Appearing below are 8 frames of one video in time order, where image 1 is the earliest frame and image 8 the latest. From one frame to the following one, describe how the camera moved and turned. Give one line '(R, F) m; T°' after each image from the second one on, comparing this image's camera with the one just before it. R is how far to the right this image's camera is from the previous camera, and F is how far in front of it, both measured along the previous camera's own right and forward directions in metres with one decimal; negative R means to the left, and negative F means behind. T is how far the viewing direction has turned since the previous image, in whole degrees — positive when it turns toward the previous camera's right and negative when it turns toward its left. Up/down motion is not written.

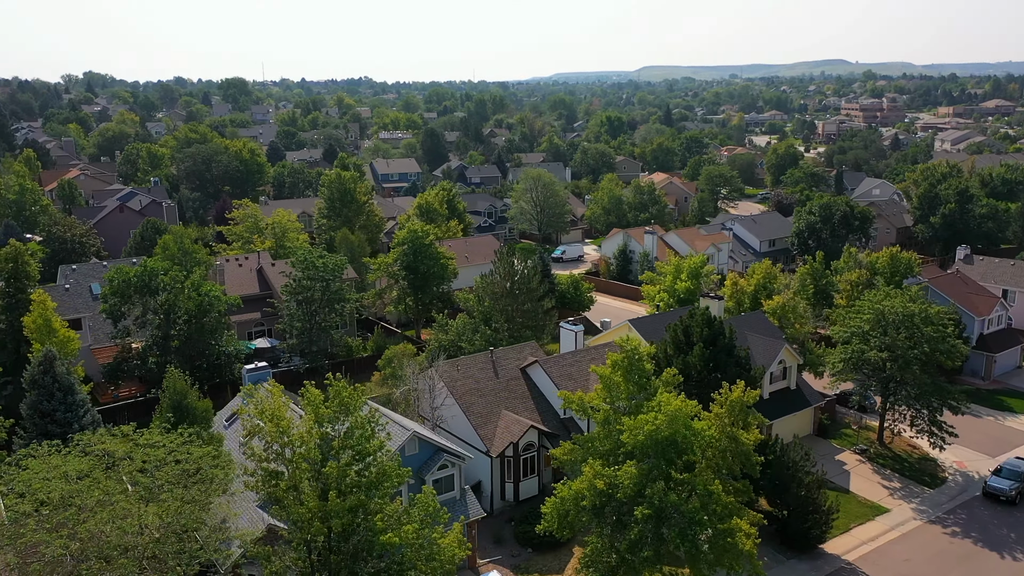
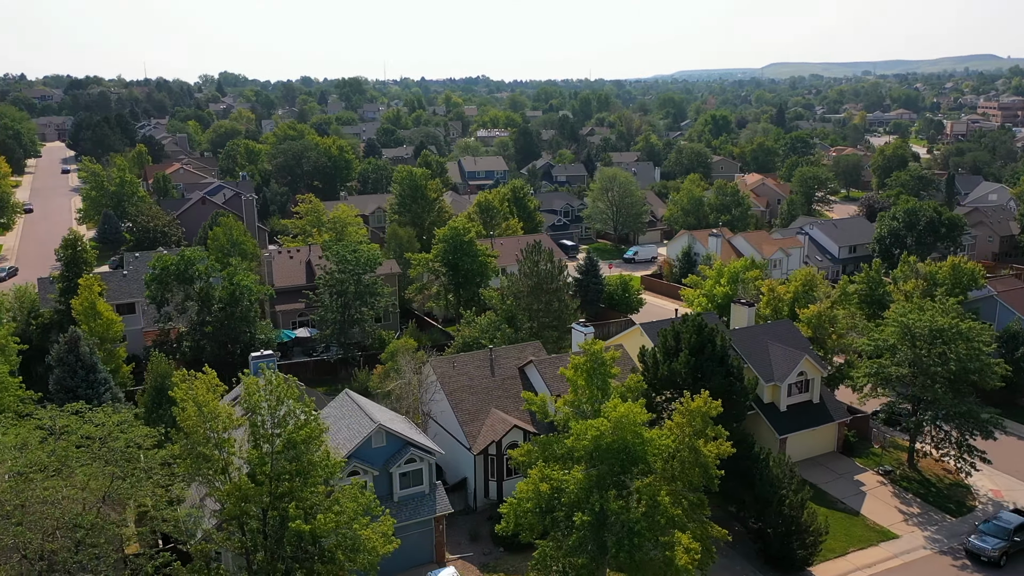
(+4.4, +0.3) m; -8°
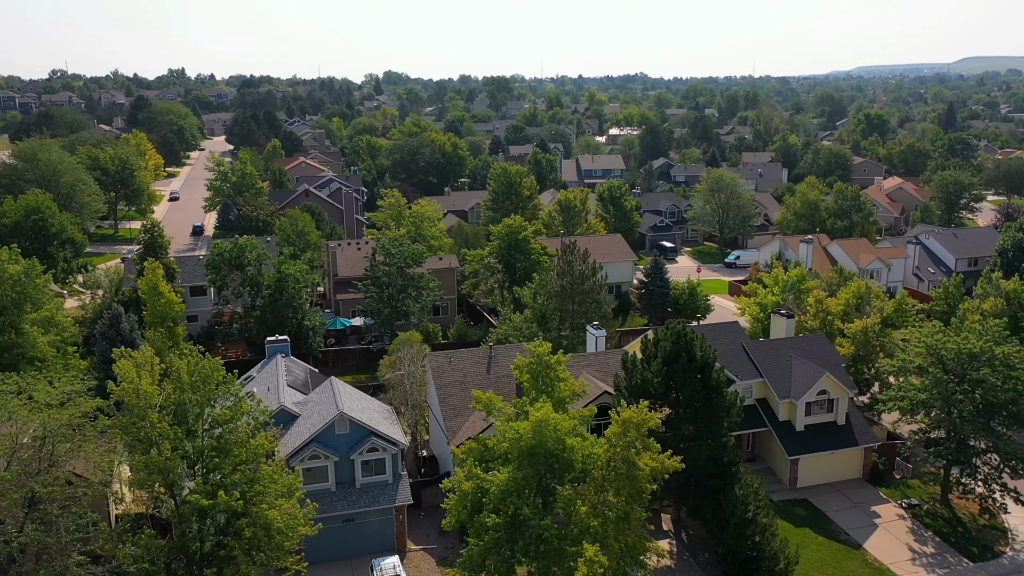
(+6.0, +0.6) m; -11°
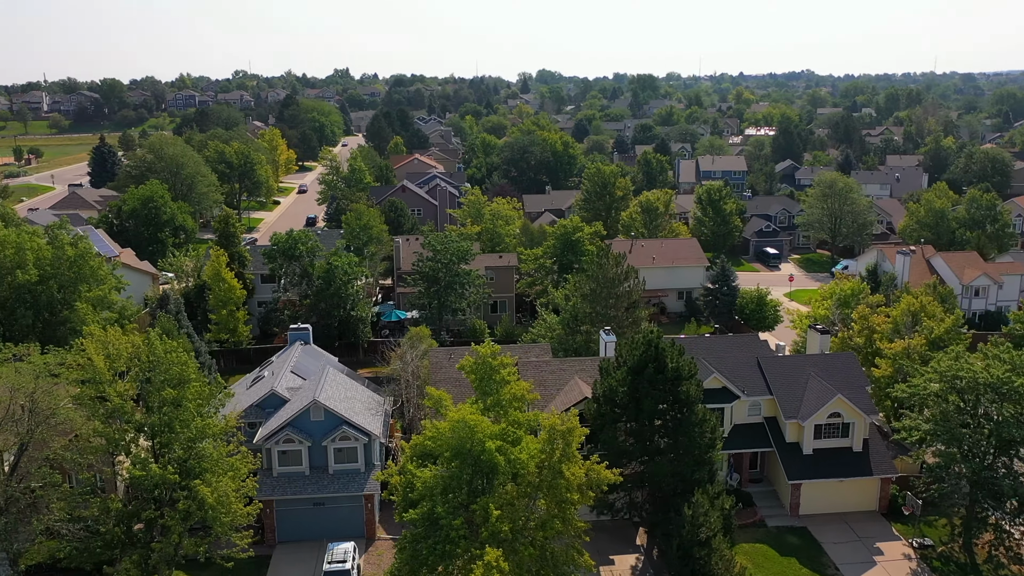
(+5.9, +0.5) m; -11°
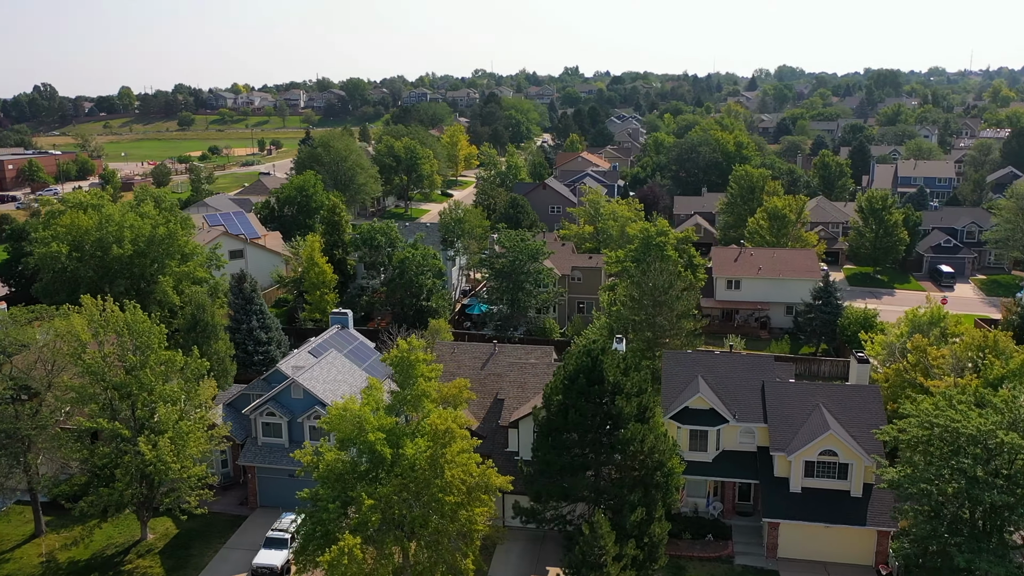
(+8.9, +1.2) m; -16°
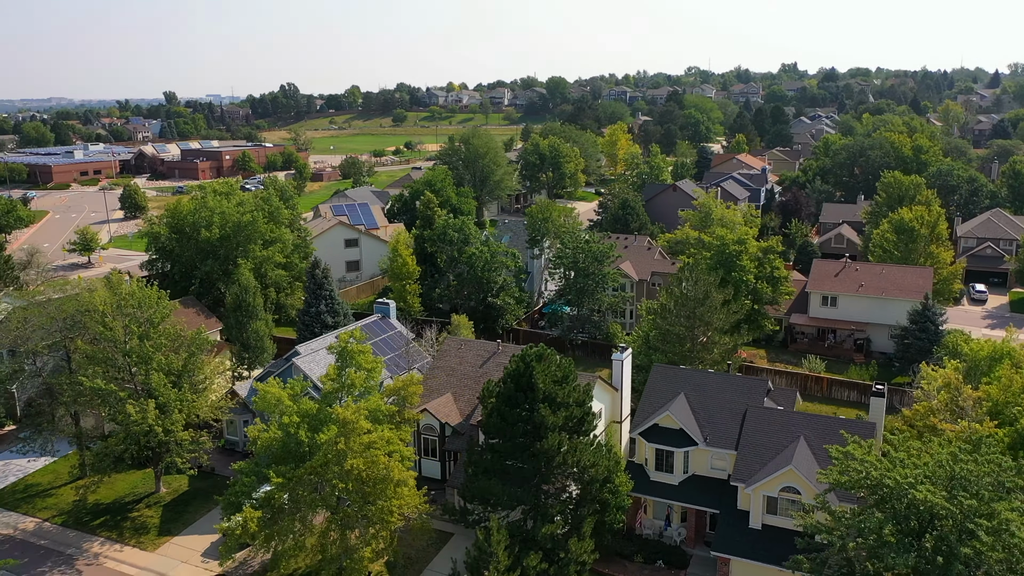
(+8.1, +1.1) m; -15°
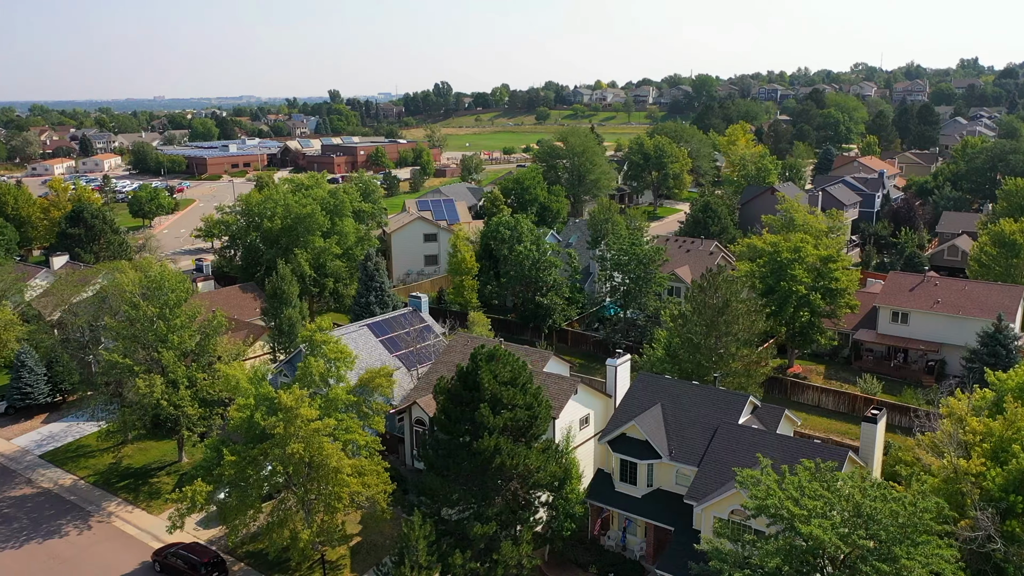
(+5.9, +0.6) m; -11°
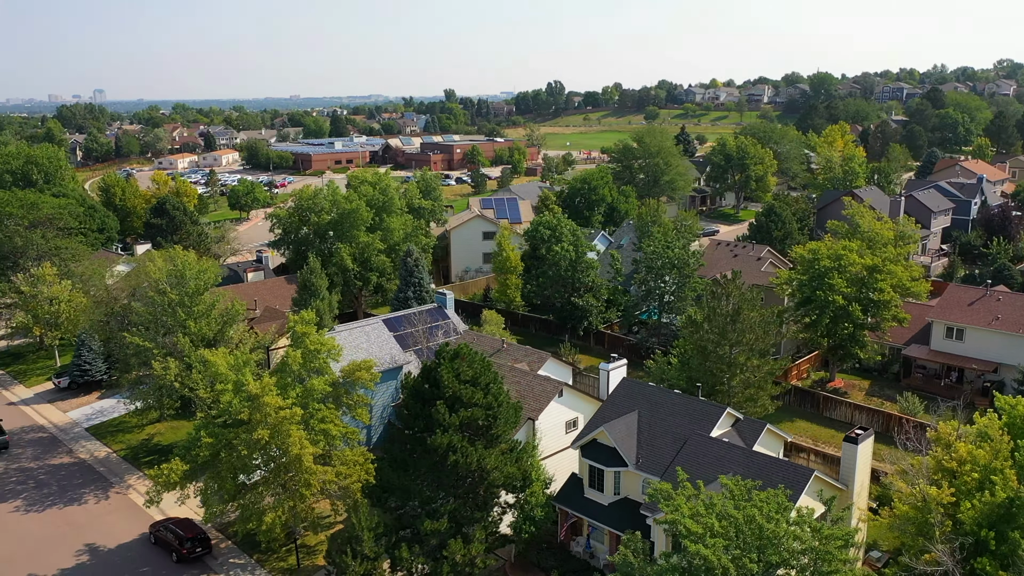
(+4.4, +0.3) m; -8°
